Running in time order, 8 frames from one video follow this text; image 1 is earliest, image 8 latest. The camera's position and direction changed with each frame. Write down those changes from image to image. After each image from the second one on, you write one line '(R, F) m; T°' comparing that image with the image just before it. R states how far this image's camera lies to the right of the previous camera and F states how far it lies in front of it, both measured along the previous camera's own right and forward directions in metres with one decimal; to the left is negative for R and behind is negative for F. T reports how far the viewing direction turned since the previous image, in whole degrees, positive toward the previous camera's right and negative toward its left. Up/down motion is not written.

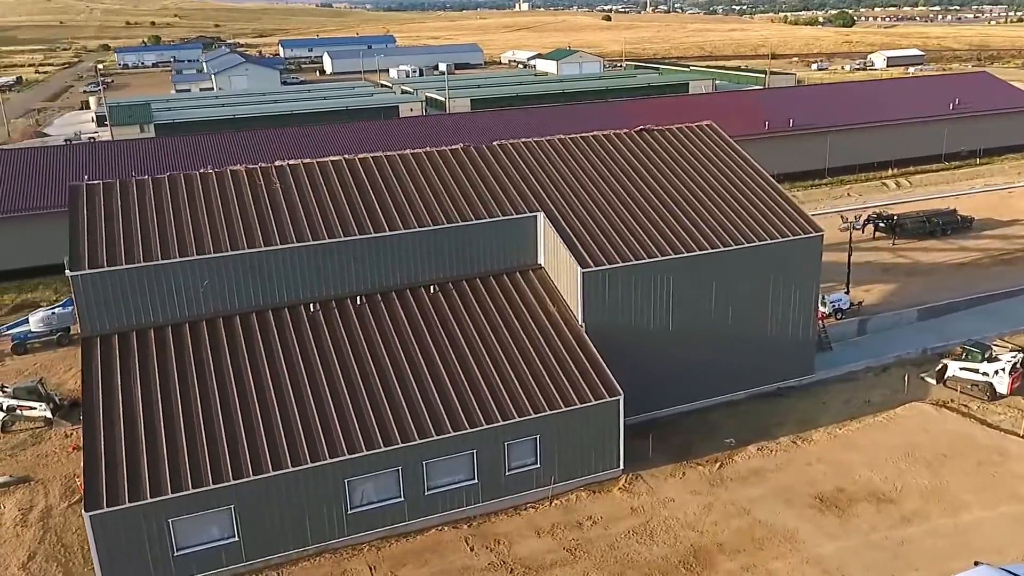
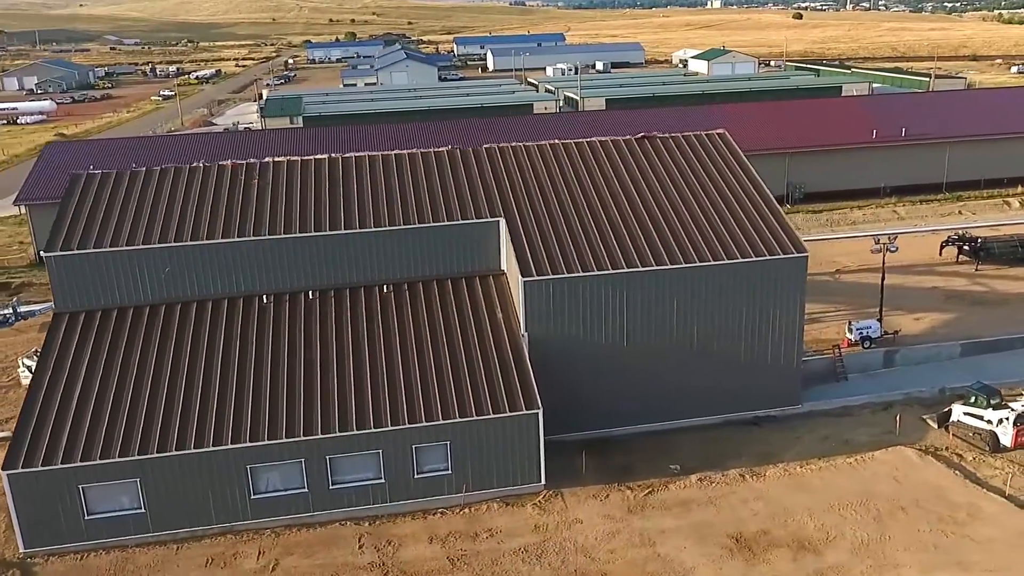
(+5.5, +0.7) m; -12°
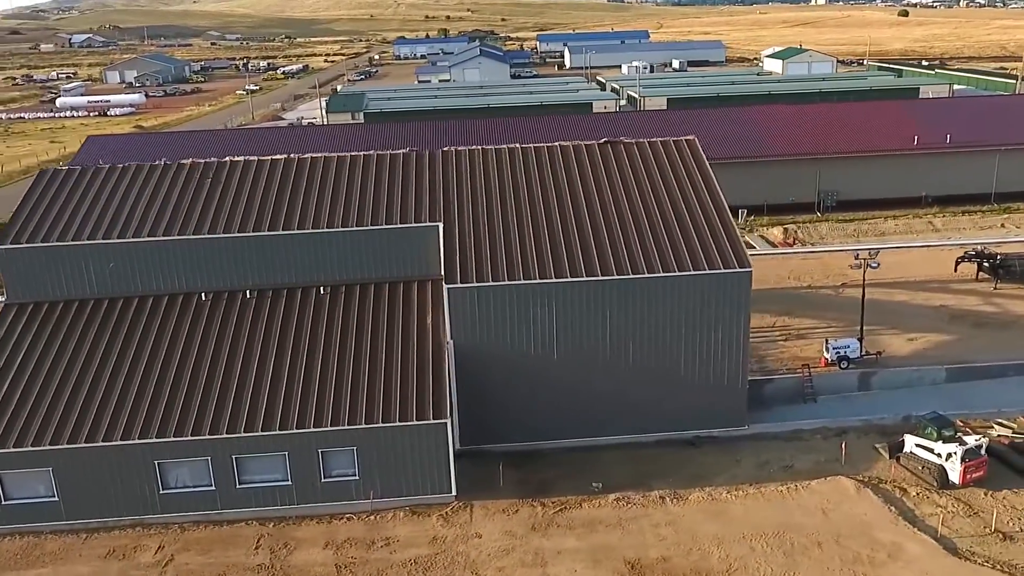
(+3.8, +0.6) m; -6°
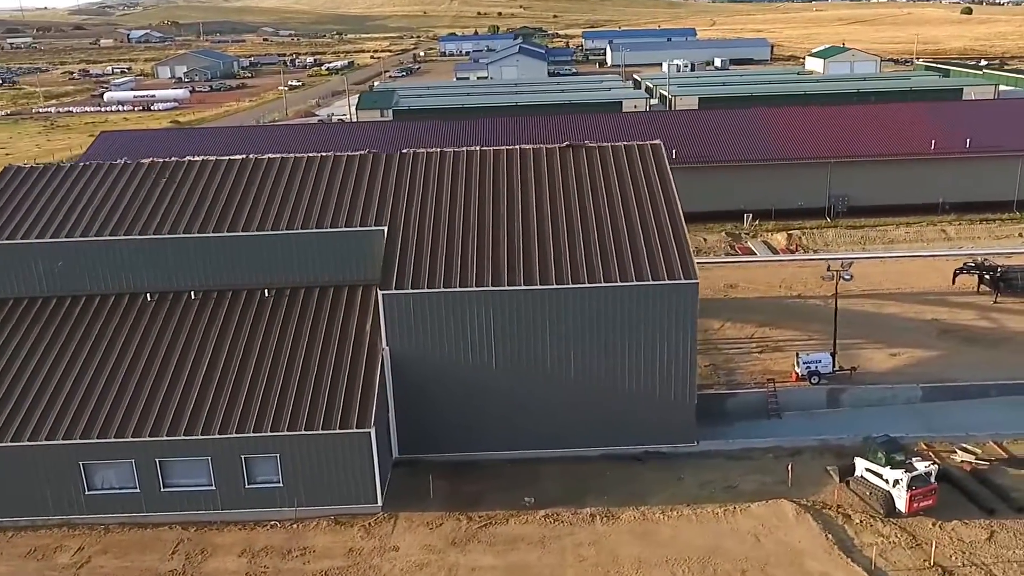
(+2.6, +0.6) m; -3°
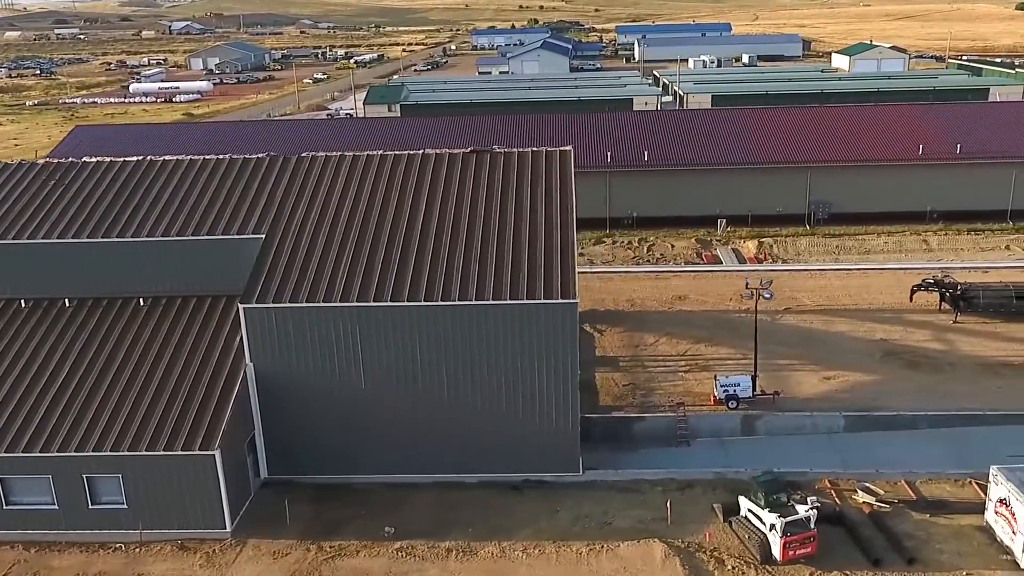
(+3.7, +1.3) m; -3°
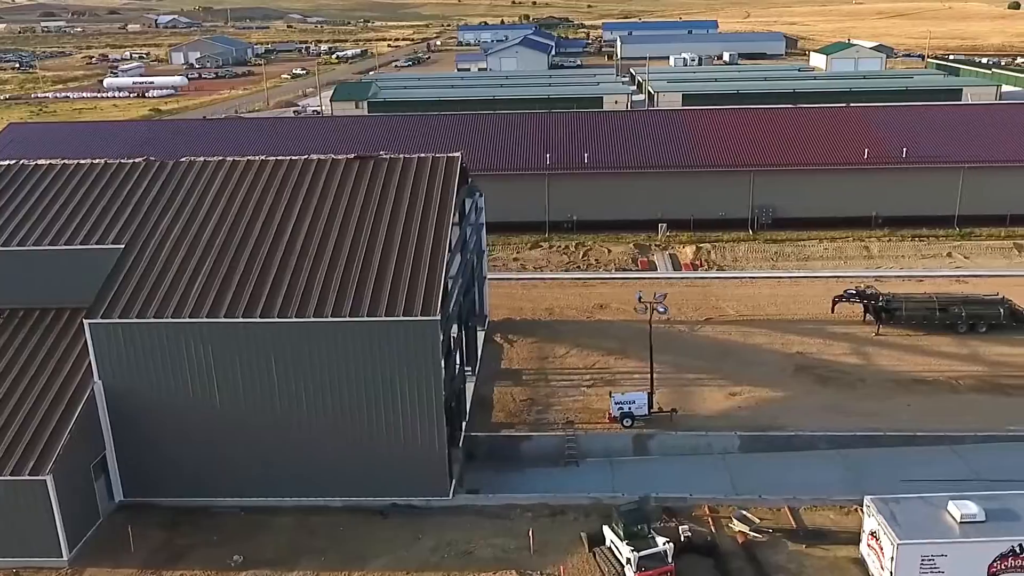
(+2.7, +1.0) m; 0°
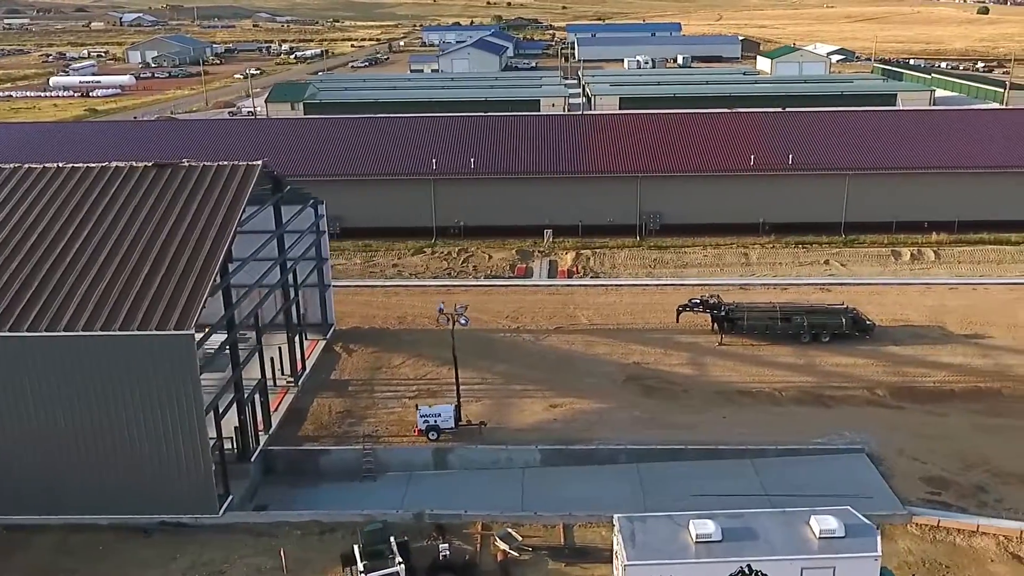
(+4.4, +0.3) m; +1°
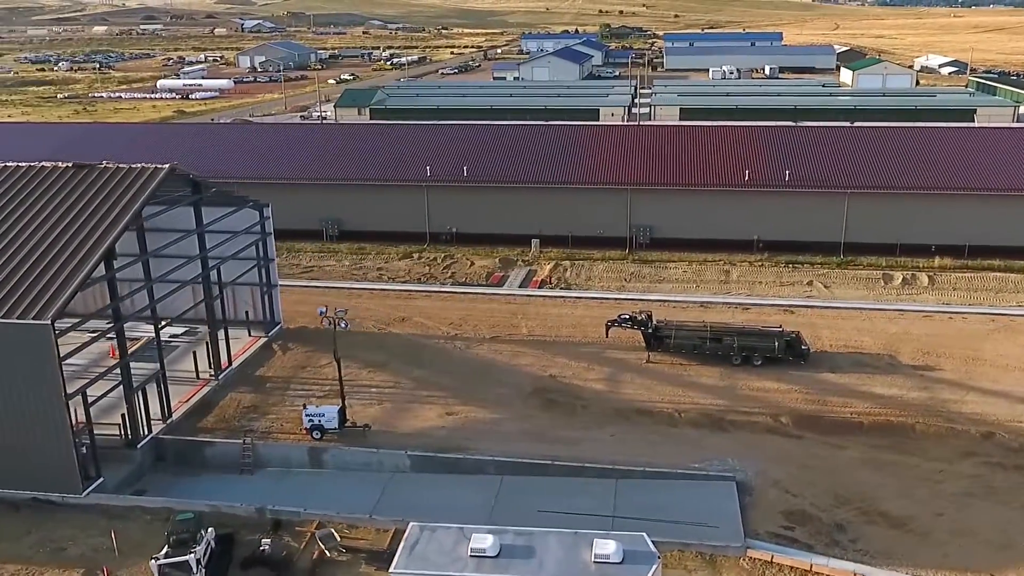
(+5.6, +0.1) m; -7°
